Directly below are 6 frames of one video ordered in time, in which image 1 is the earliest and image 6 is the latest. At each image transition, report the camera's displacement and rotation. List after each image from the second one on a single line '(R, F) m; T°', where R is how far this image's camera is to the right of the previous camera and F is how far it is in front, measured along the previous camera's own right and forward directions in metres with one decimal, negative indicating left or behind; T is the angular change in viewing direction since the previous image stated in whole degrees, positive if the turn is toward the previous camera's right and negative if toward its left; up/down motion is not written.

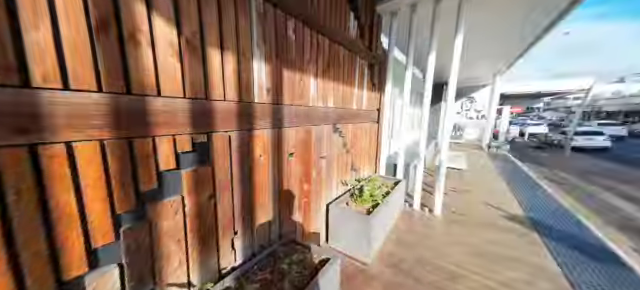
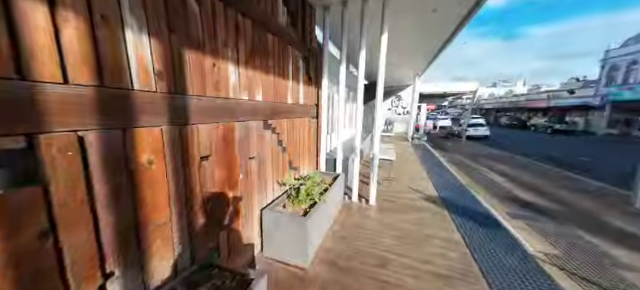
(+0.2, +0.2) m; +15°
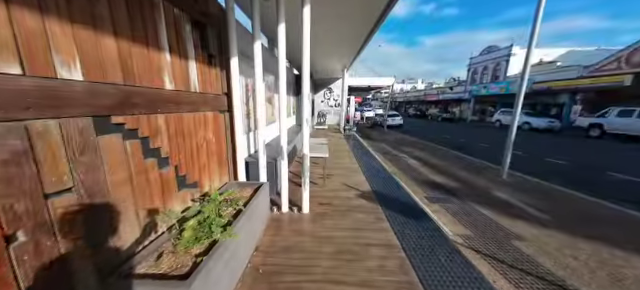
(+0.3, +0.7) m; +18°
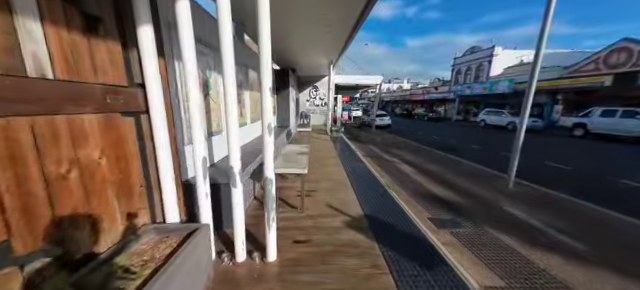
(+0.2, +1.0) m; +3°
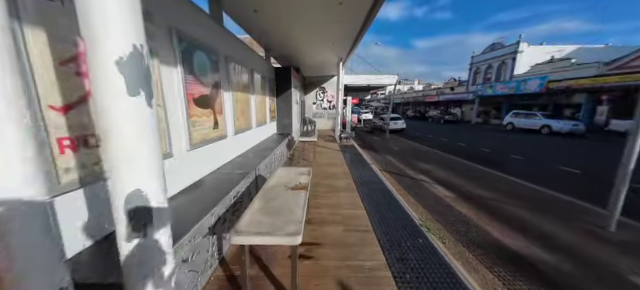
(0.0, +1.4) m; -2°
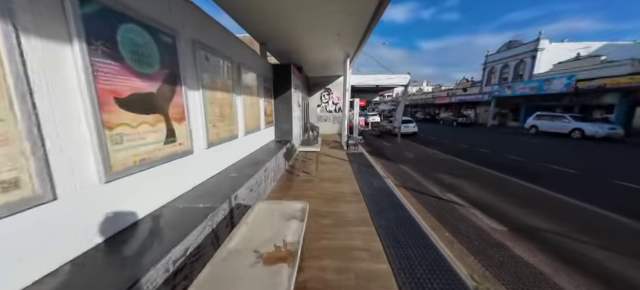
(0.0, +1.0) m; -2°
